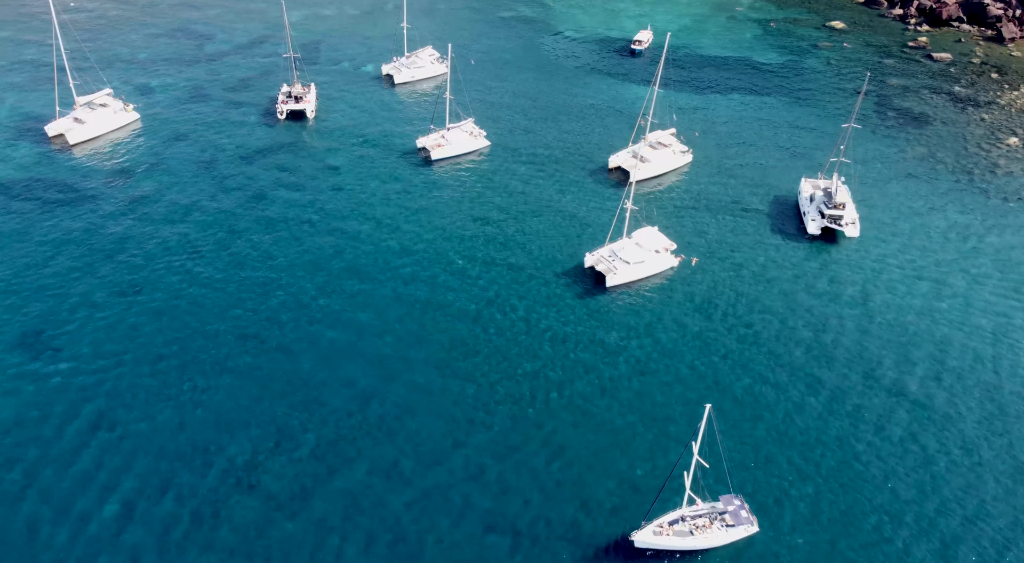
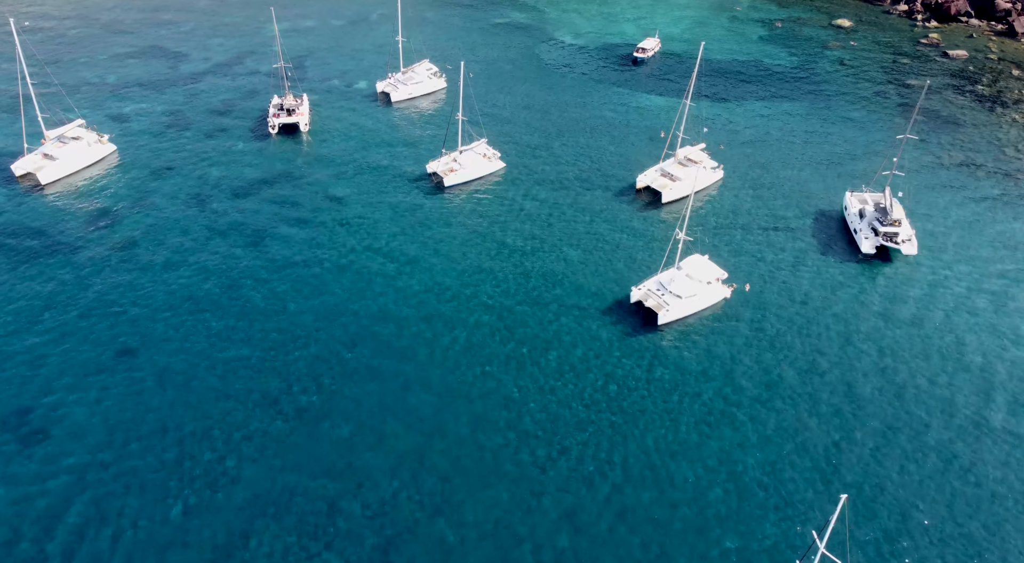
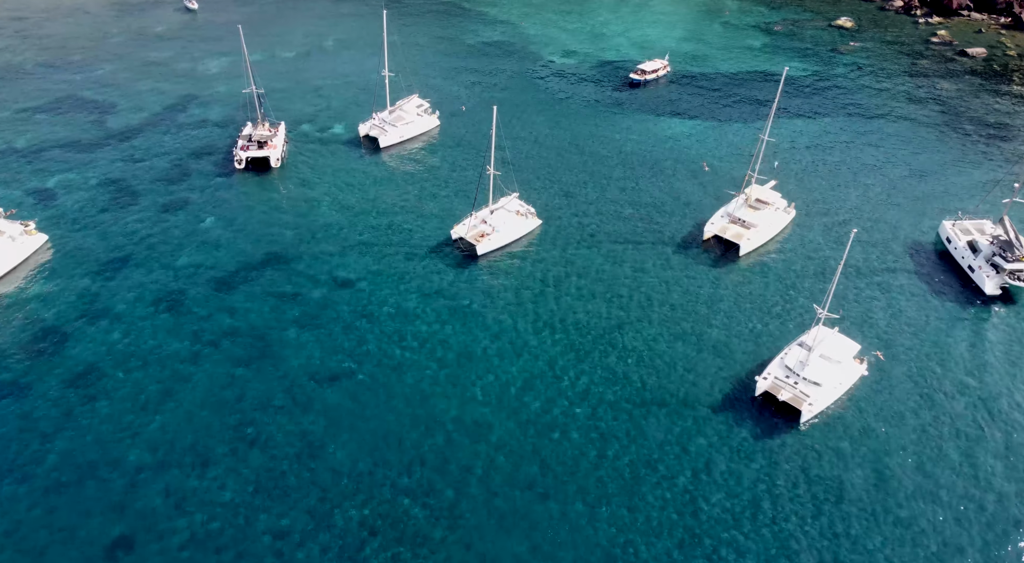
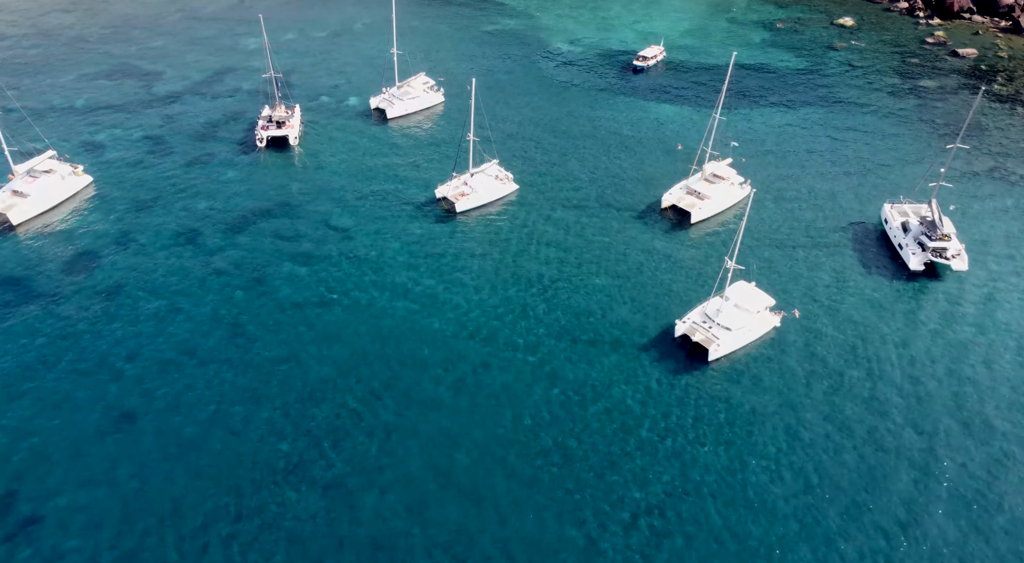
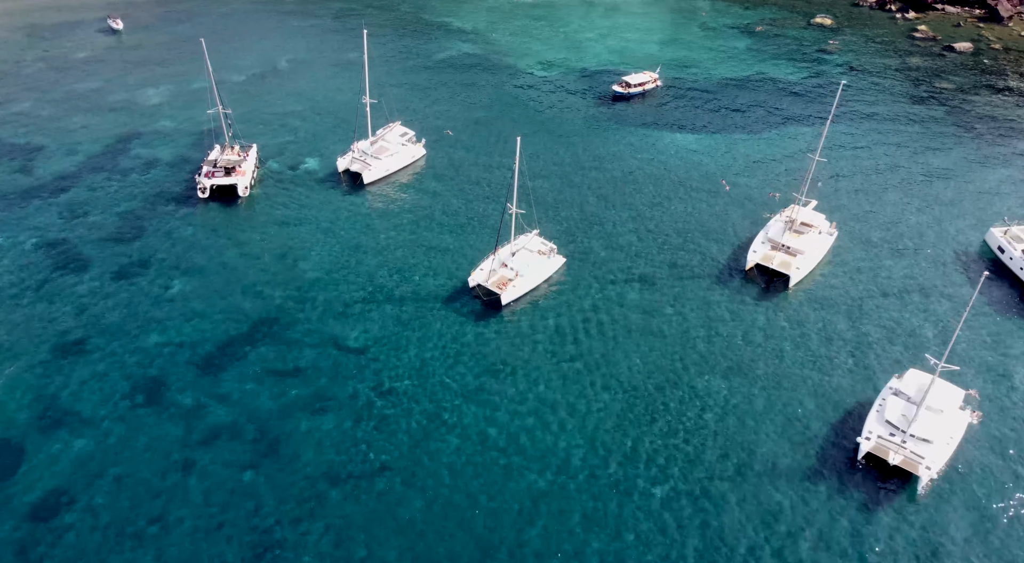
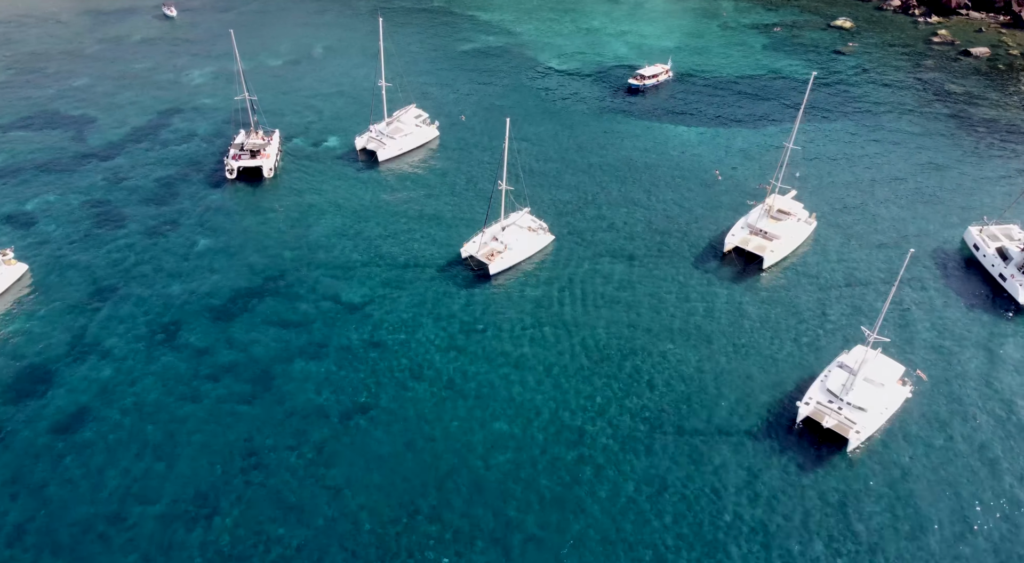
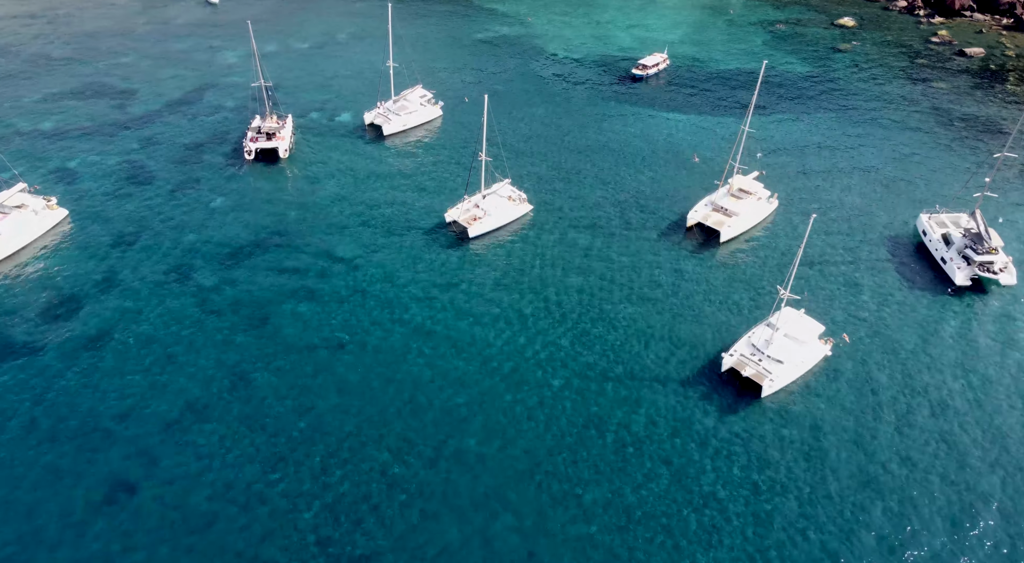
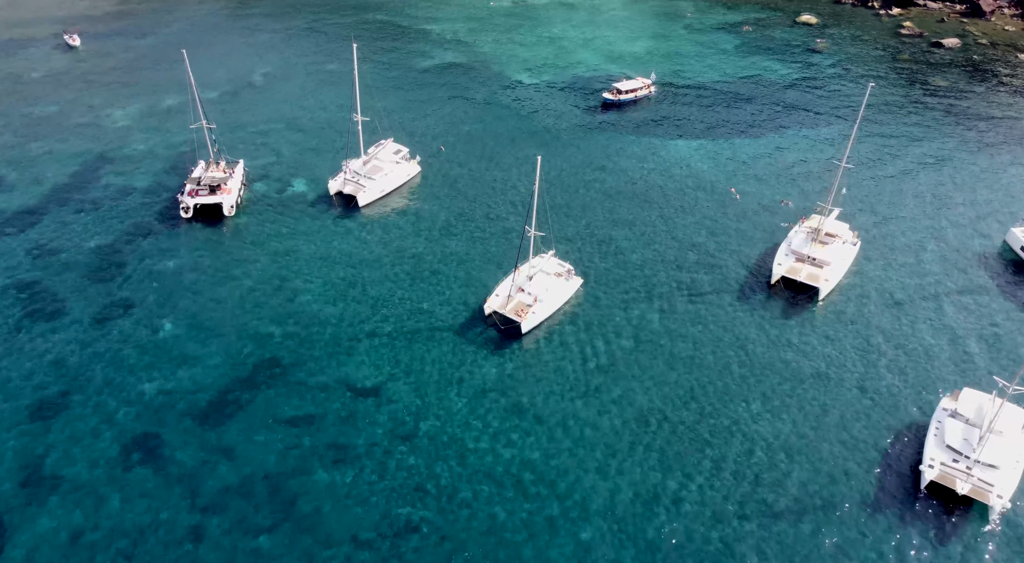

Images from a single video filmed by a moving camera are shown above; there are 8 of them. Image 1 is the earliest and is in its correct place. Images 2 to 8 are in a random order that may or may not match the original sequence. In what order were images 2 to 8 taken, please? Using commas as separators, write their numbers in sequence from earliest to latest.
2, 4, 7, 3, 6, 5, 8
